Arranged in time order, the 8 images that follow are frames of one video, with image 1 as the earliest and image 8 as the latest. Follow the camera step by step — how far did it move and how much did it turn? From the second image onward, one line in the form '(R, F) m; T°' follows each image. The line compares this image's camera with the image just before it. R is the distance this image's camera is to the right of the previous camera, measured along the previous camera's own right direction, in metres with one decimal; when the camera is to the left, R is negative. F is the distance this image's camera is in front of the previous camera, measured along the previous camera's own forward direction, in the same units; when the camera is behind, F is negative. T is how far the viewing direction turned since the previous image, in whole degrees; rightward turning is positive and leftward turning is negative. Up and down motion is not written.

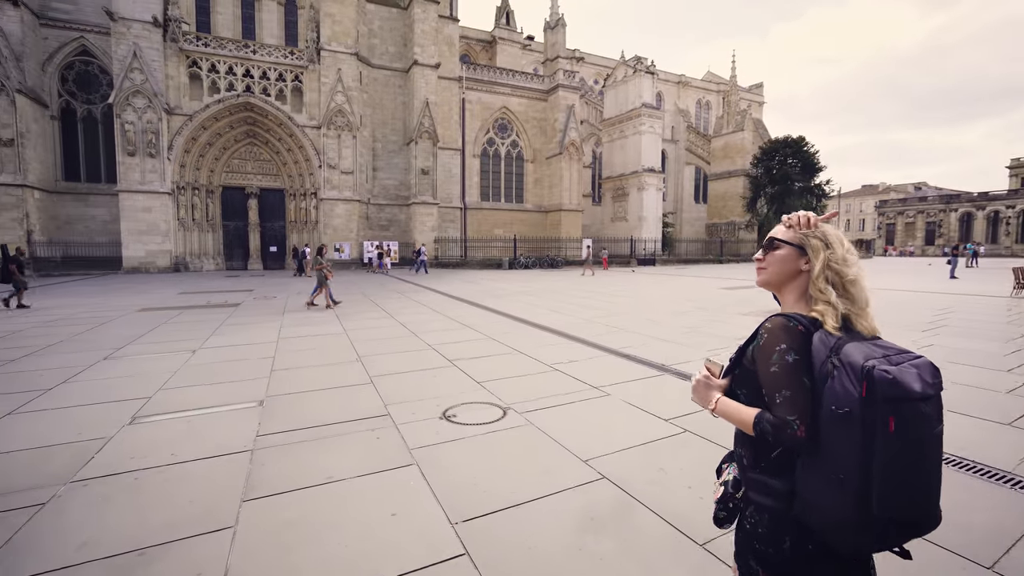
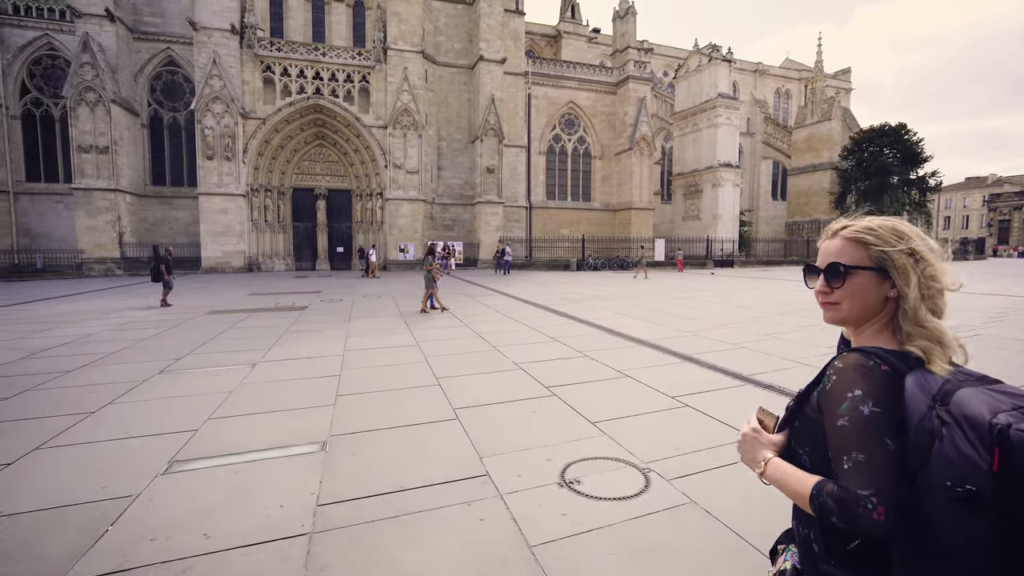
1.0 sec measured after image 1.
(-0.5, +0.9) m; -7°
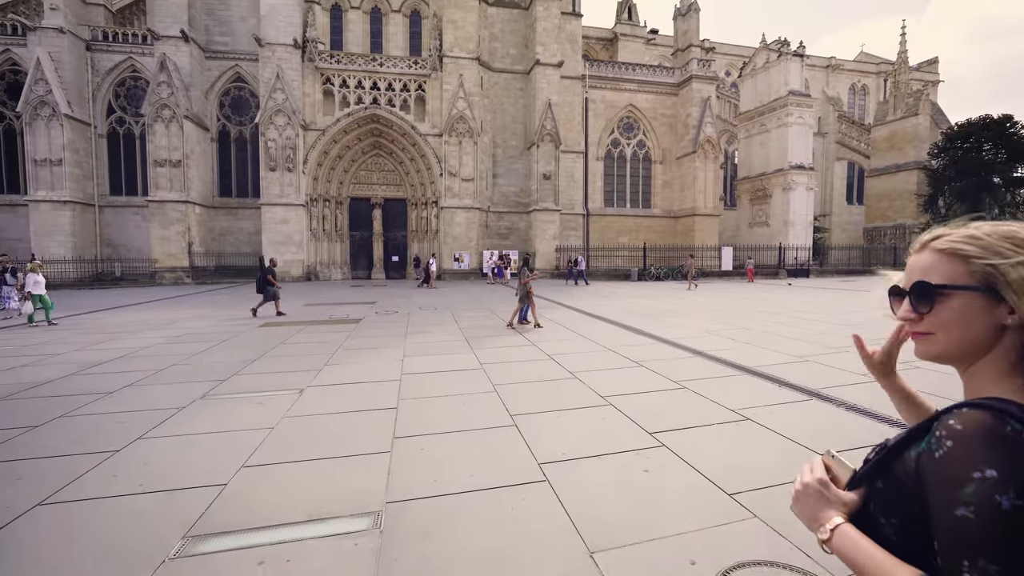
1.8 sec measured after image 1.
(-0.3, +0.8) m; -6°
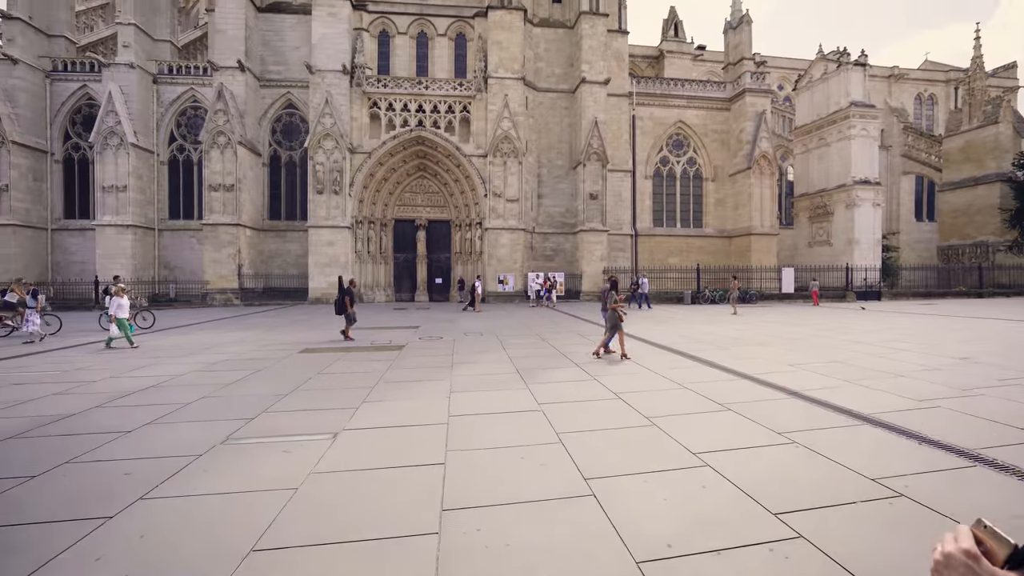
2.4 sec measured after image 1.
(-0.2, +0.7) m; -5°
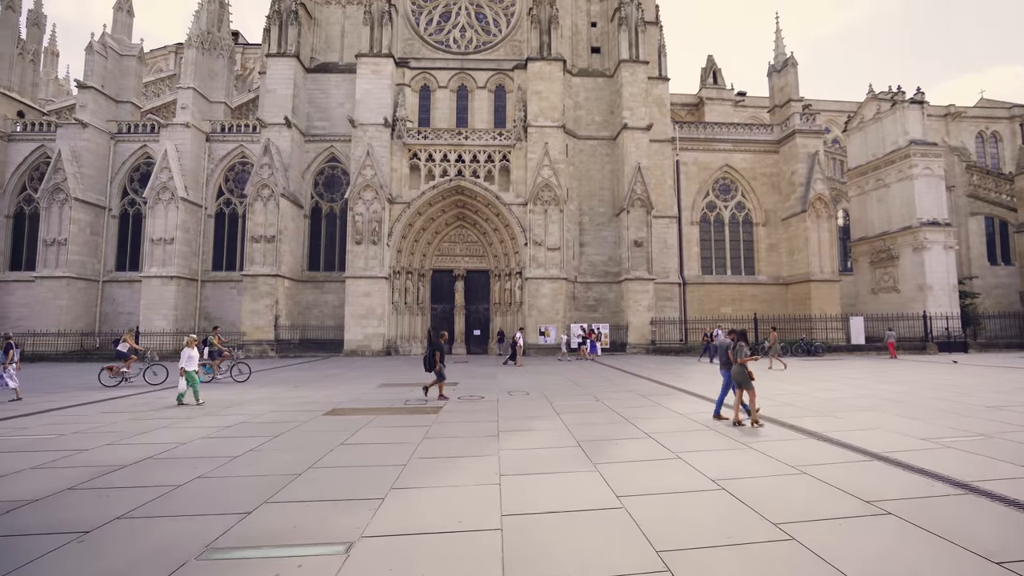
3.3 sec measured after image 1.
(-0.3, +1.0) m; -4°
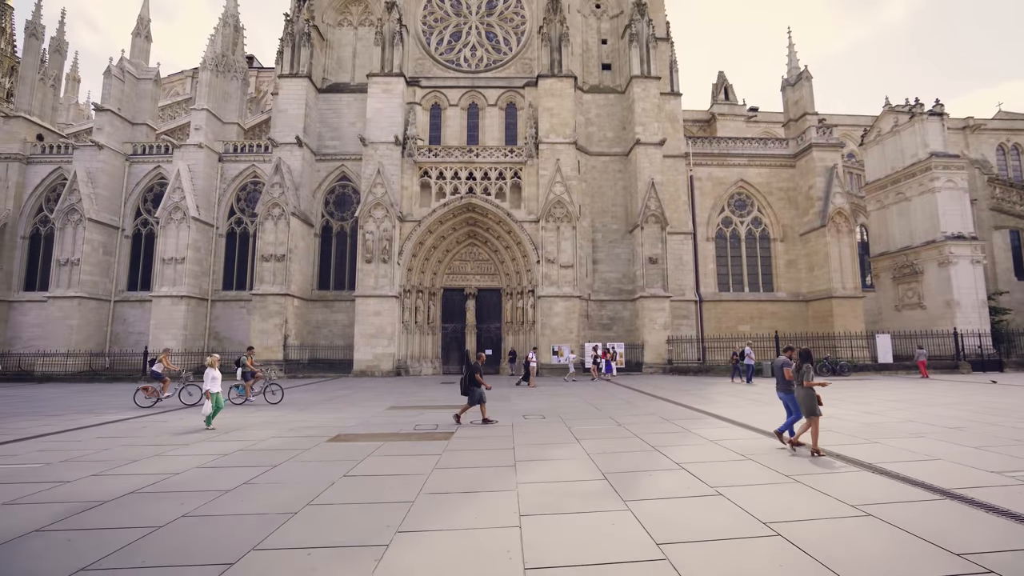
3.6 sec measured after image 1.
(-0.1, +0.4) m; -1°
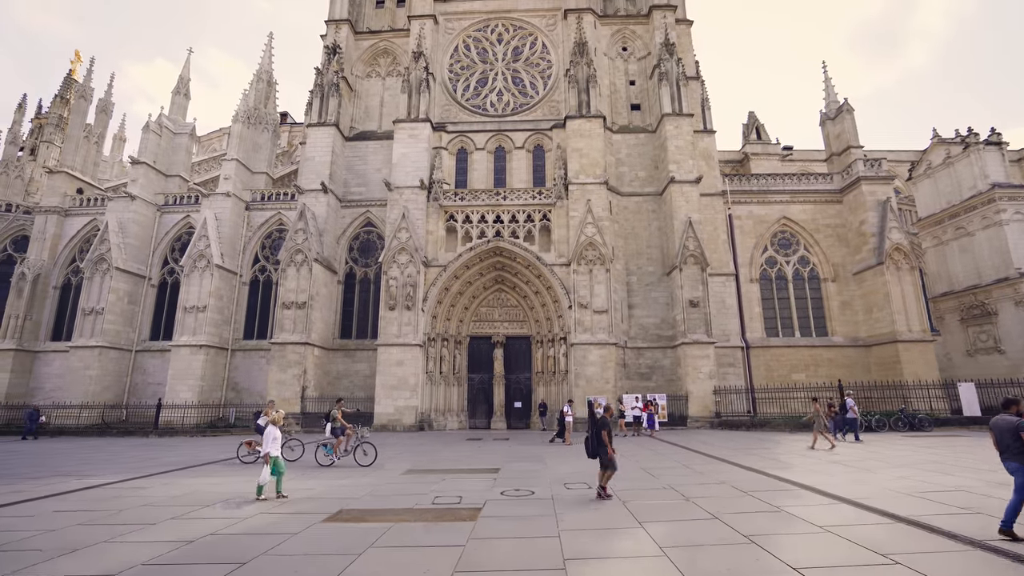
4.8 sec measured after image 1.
(-0.1, +1.2) m; -3°
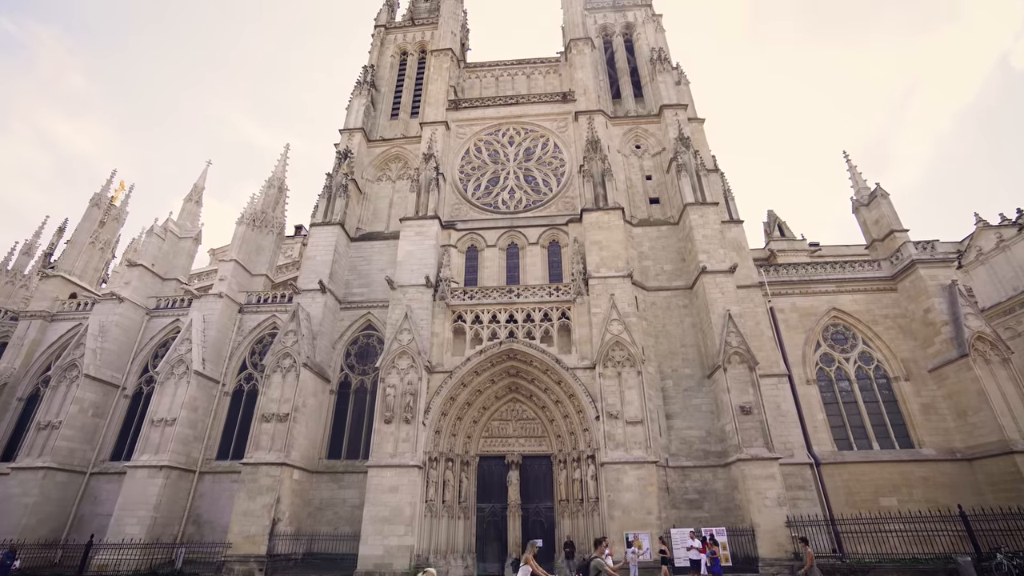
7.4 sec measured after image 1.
(+0.1, +2.5) m; -2°
